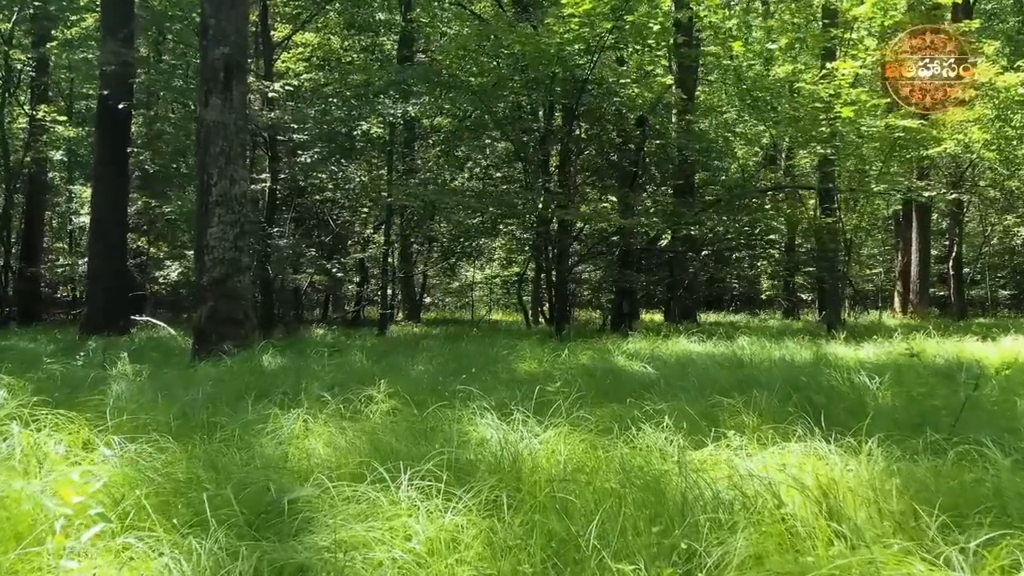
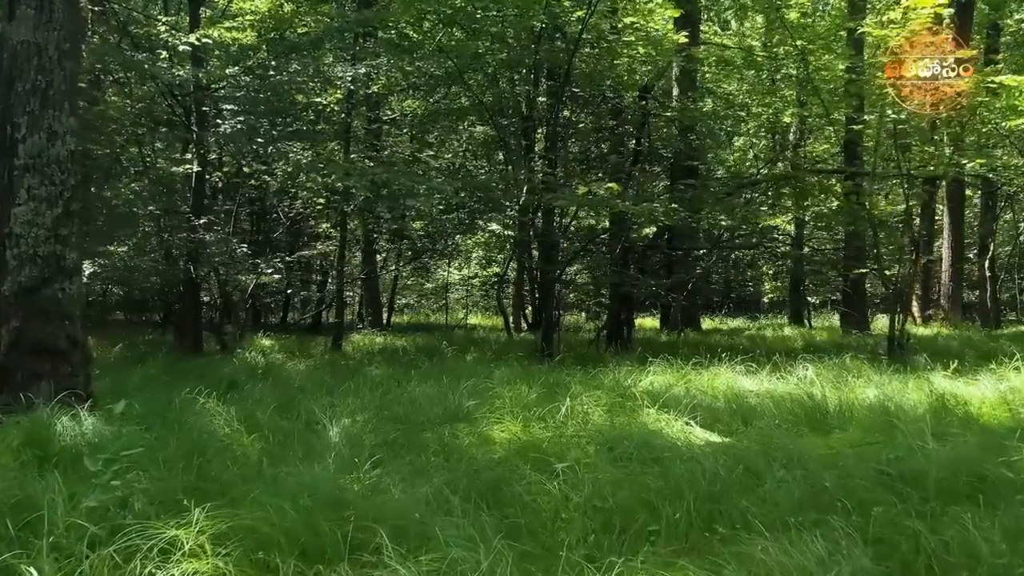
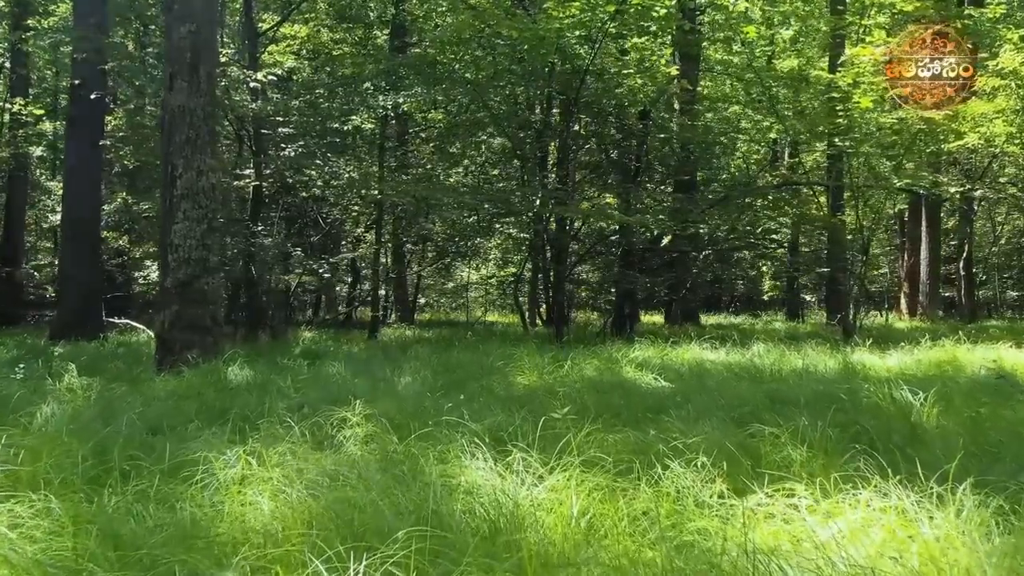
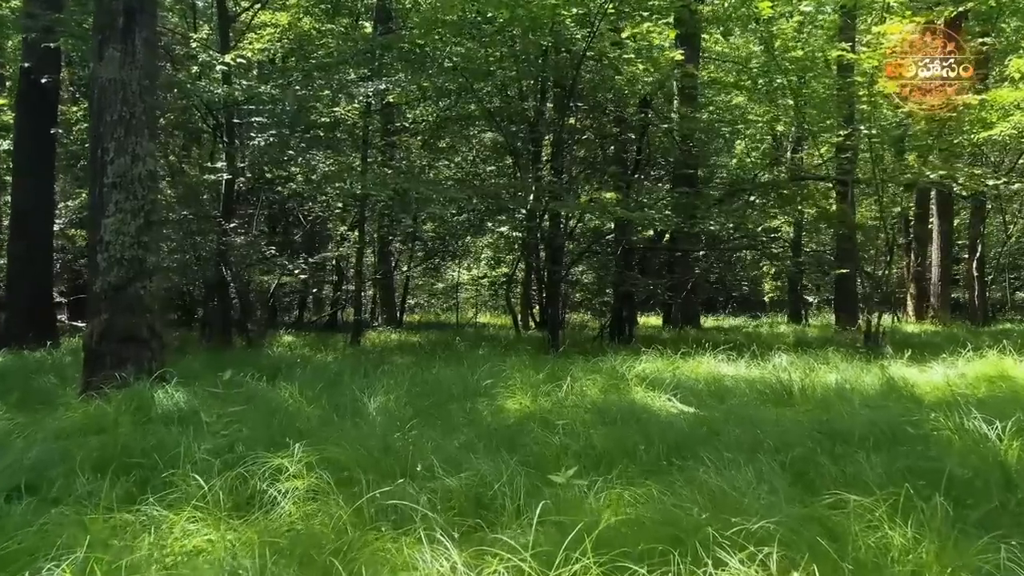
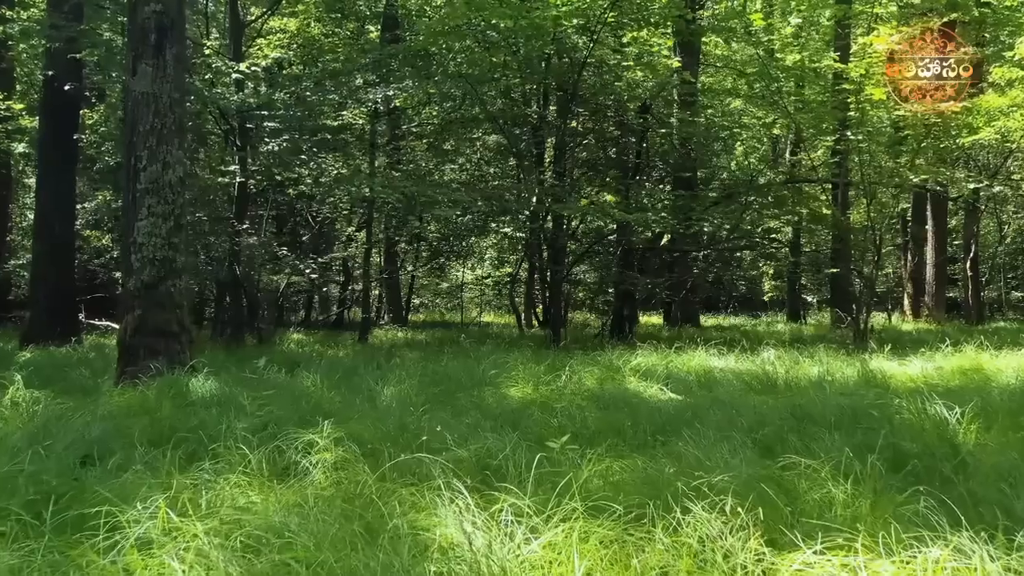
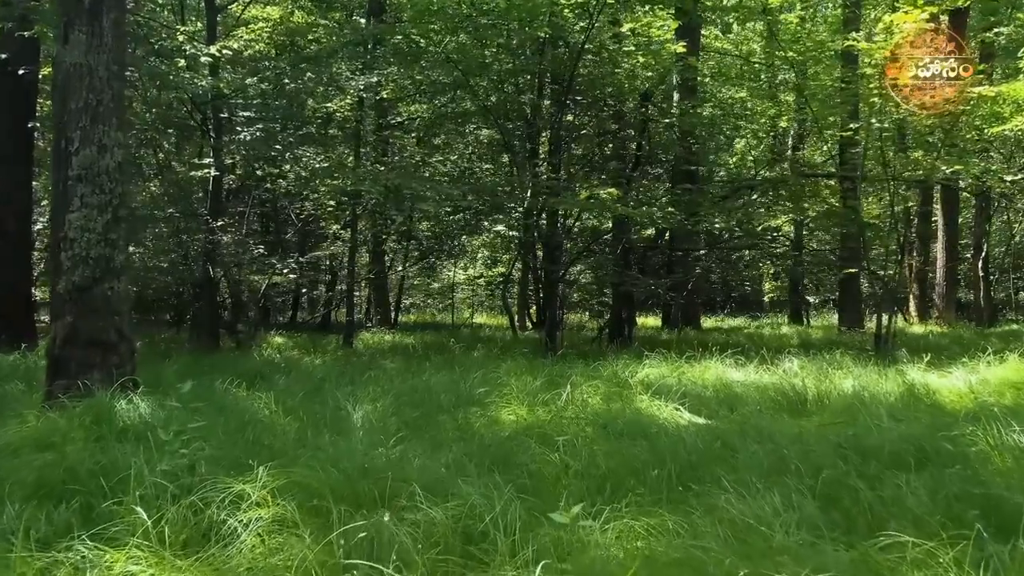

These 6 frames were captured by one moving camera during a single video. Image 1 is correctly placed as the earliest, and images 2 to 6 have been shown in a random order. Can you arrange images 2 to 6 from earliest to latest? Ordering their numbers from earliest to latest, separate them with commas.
3, 5, 4, 6, 2
